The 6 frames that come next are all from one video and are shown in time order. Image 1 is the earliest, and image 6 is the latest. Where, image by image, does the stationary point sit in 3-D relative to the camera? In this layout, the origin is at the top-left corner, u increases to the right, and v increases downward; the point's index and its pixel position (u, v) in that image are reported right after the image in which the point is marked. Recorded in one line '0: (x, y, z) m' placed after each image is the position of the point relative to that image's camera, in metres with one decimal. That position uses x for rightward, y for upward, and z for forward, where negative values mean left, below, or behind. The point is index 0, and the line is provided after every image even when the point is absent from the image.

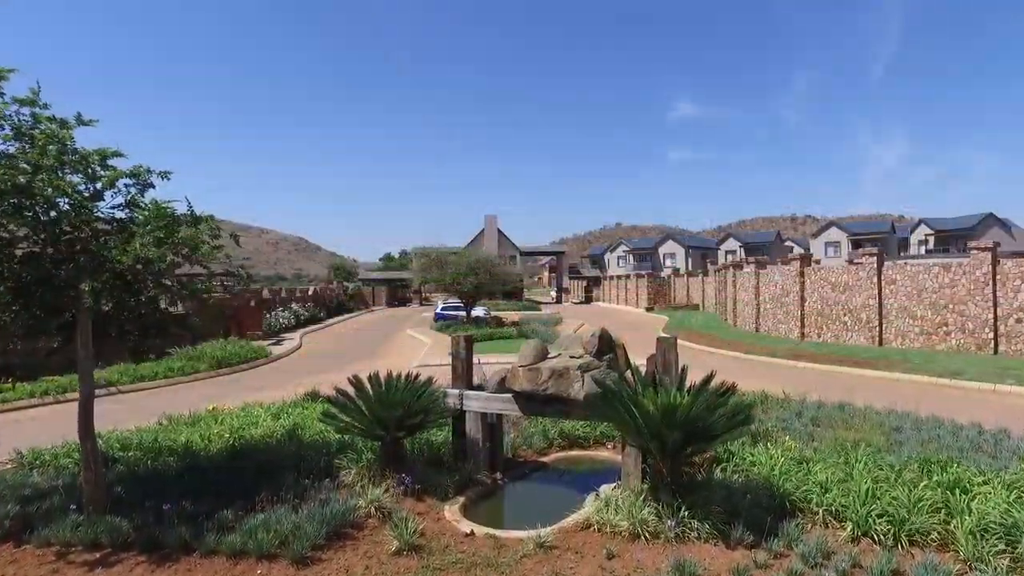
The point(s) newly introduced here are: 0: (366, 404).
0: (-1.5, -1.2, +6.4) m
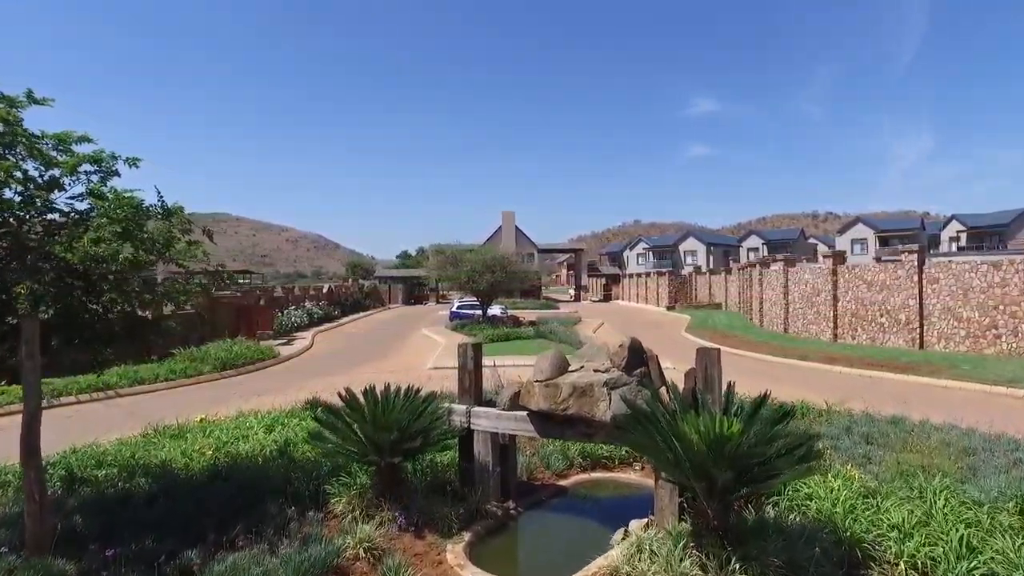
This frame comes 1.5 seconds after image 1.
0: (-1.4, -1.2, +5.6) m
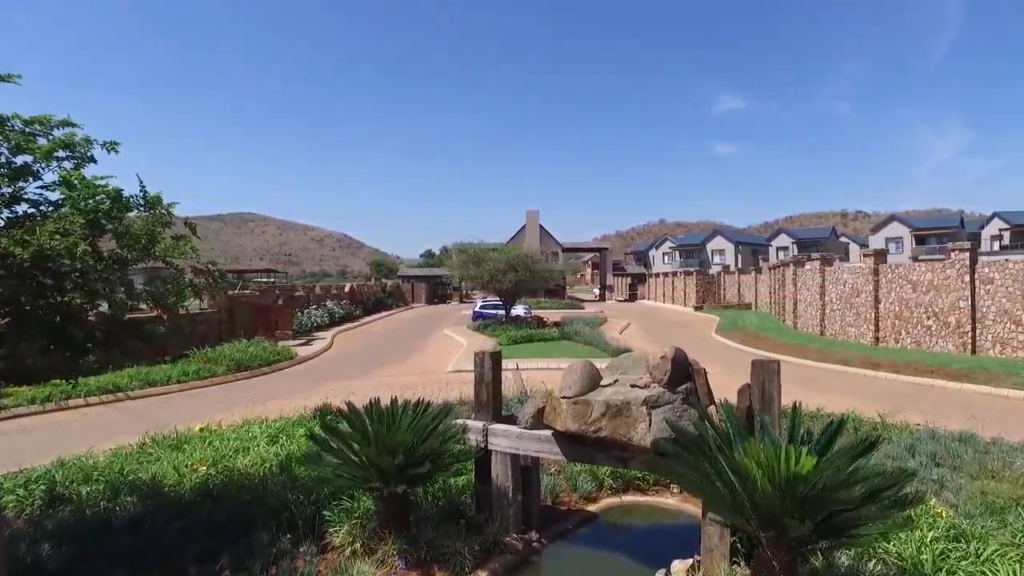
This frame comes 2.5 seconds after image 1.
0: (-1.2, -1.2, +4.9) m
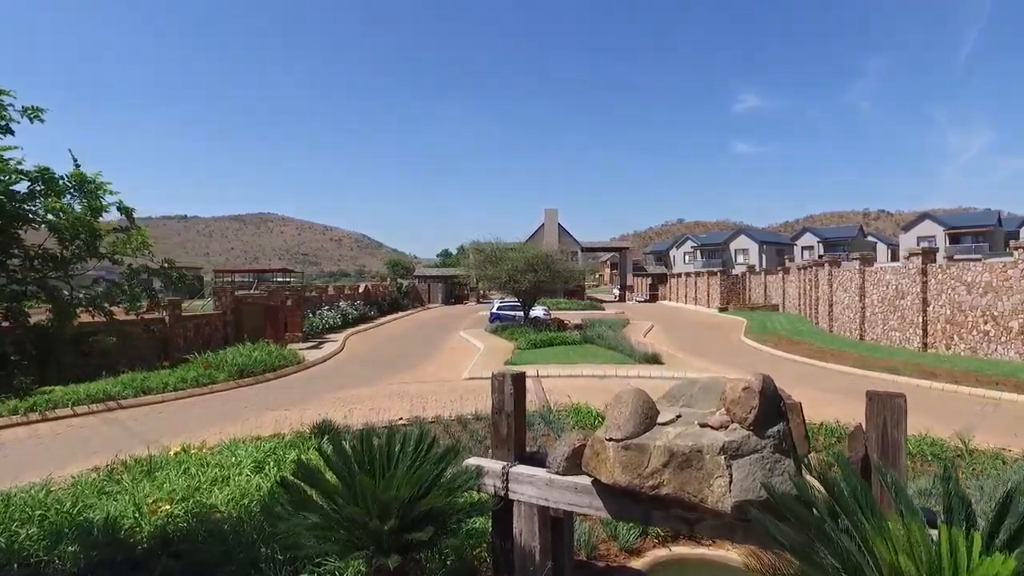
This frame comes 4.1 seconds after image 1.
0: (-1.0, -1.3, +3.8) m
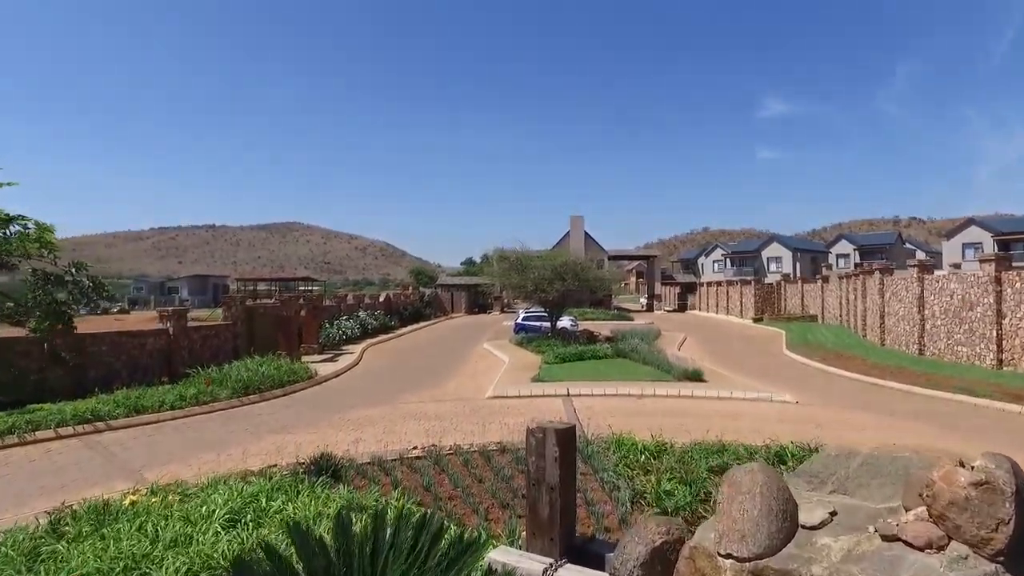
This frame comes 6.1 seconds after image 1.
0: (-0.8, -1.3, +2.4) m
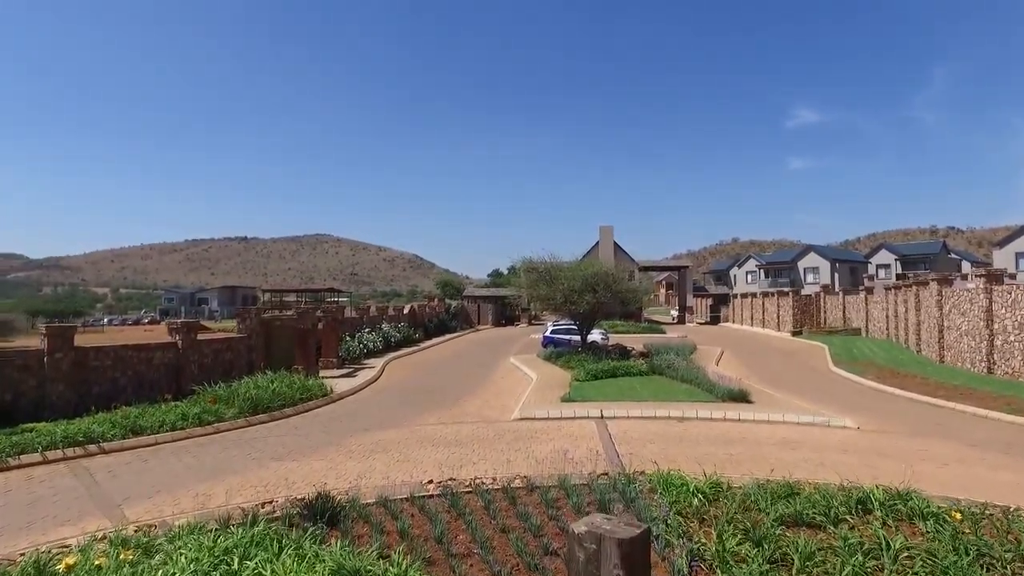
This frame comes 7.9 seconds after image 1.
0: (-0.8, -1.4, +1.2) m
